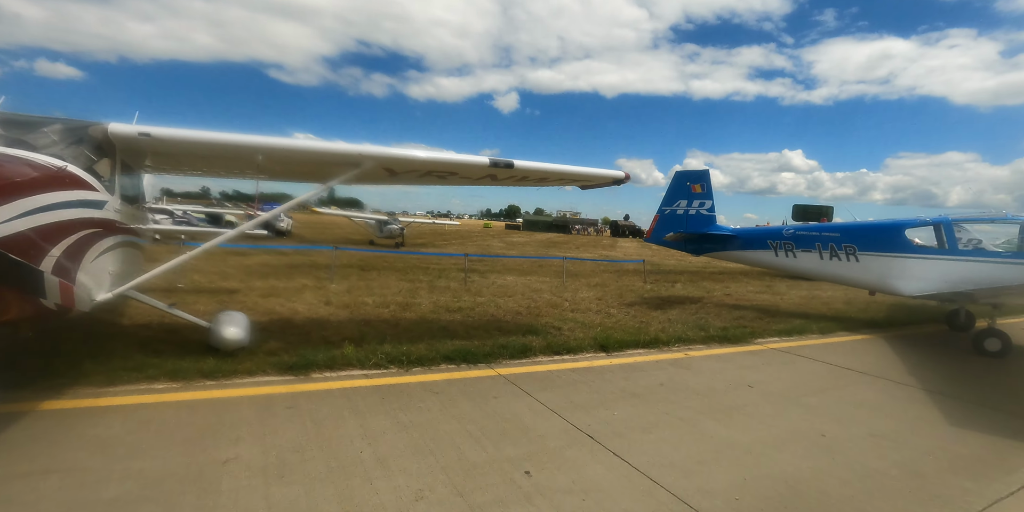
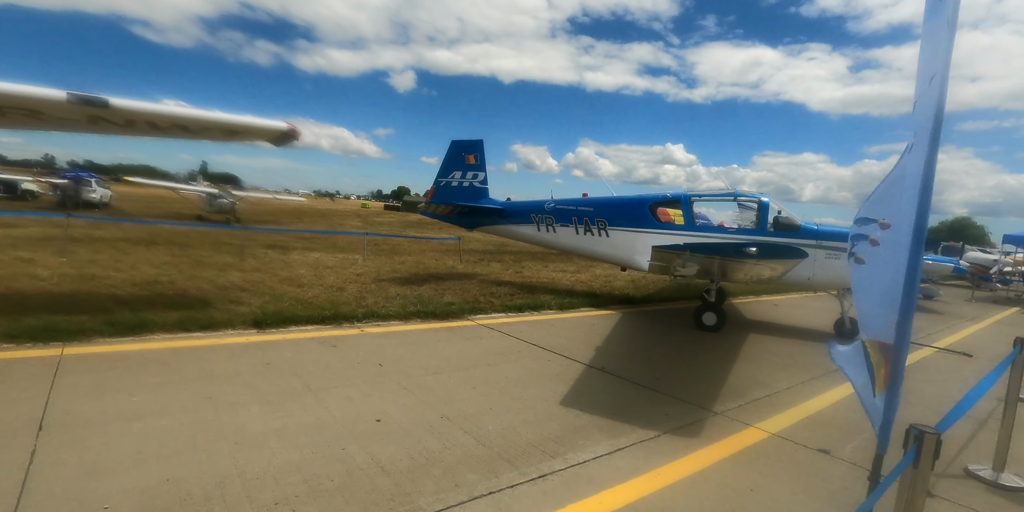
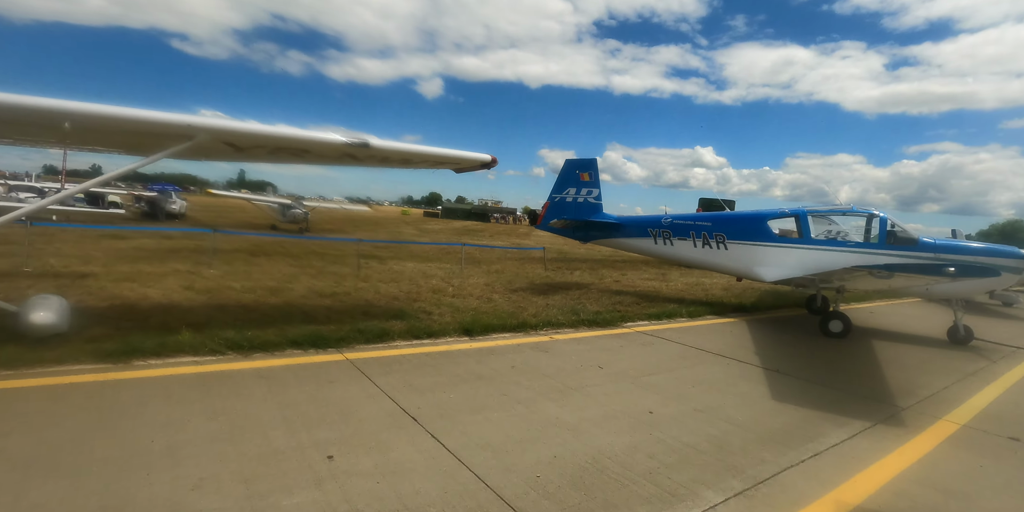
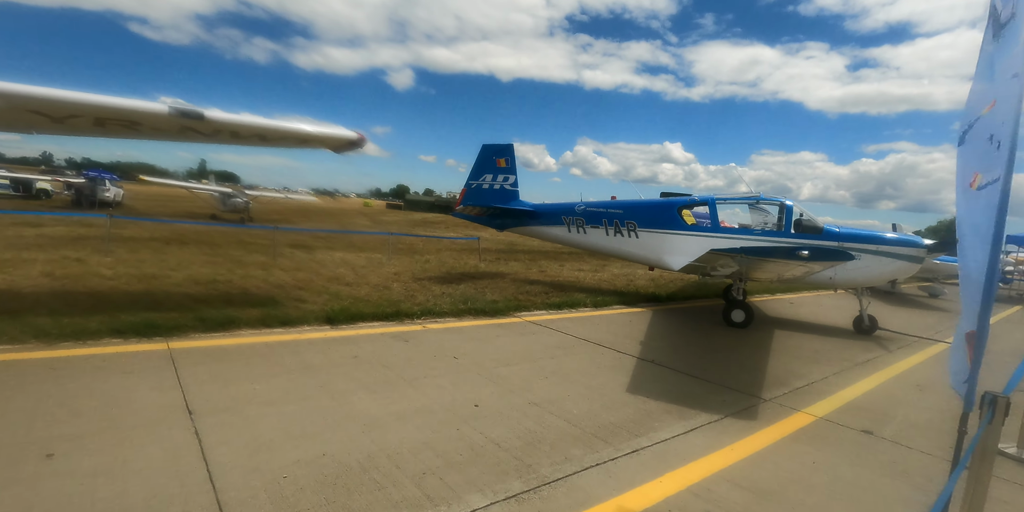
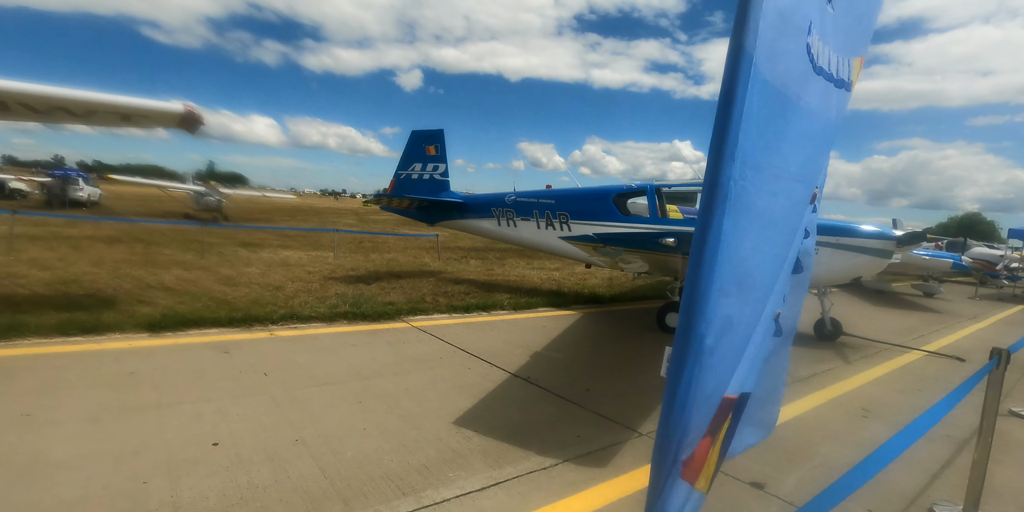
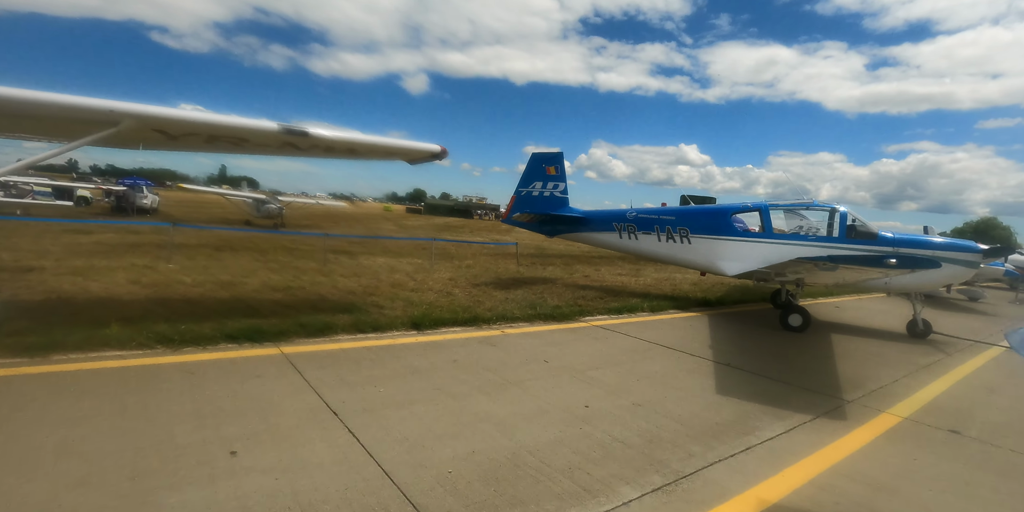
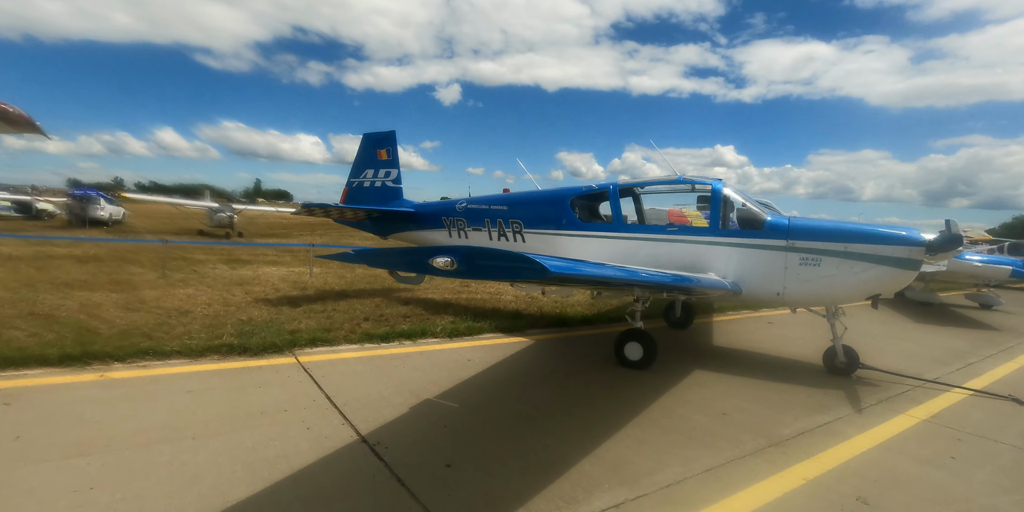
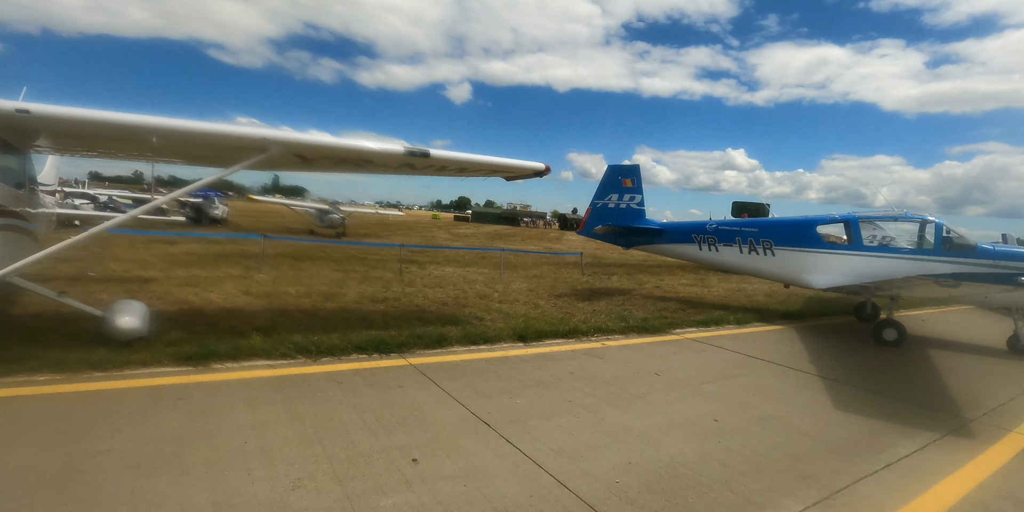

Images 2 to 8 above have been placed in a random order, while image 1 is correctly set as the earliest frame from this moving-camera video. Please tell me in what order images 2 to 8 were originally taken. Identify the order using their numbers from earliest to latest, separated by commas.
8, 3, 6, 4, 2, 5, 7
